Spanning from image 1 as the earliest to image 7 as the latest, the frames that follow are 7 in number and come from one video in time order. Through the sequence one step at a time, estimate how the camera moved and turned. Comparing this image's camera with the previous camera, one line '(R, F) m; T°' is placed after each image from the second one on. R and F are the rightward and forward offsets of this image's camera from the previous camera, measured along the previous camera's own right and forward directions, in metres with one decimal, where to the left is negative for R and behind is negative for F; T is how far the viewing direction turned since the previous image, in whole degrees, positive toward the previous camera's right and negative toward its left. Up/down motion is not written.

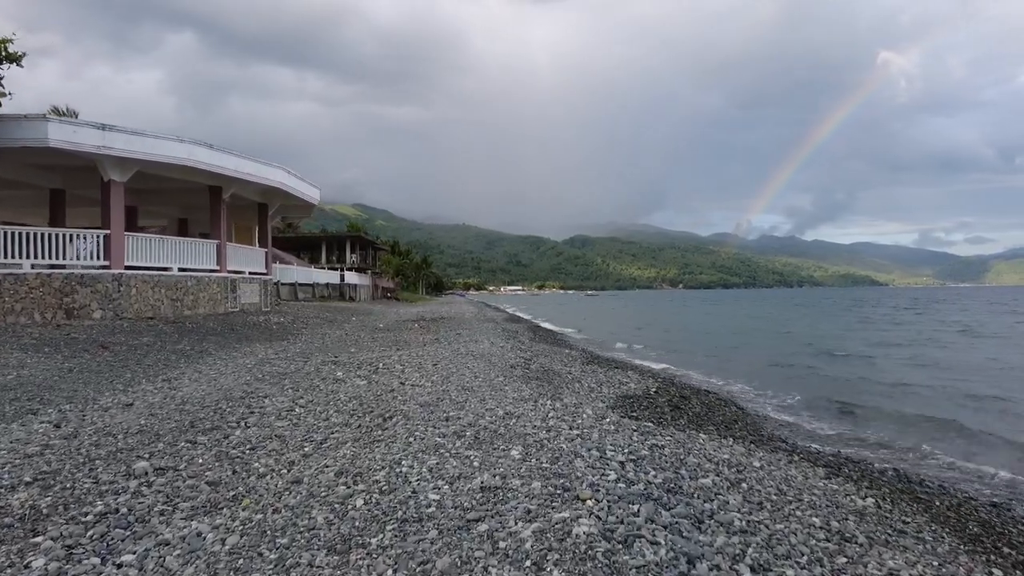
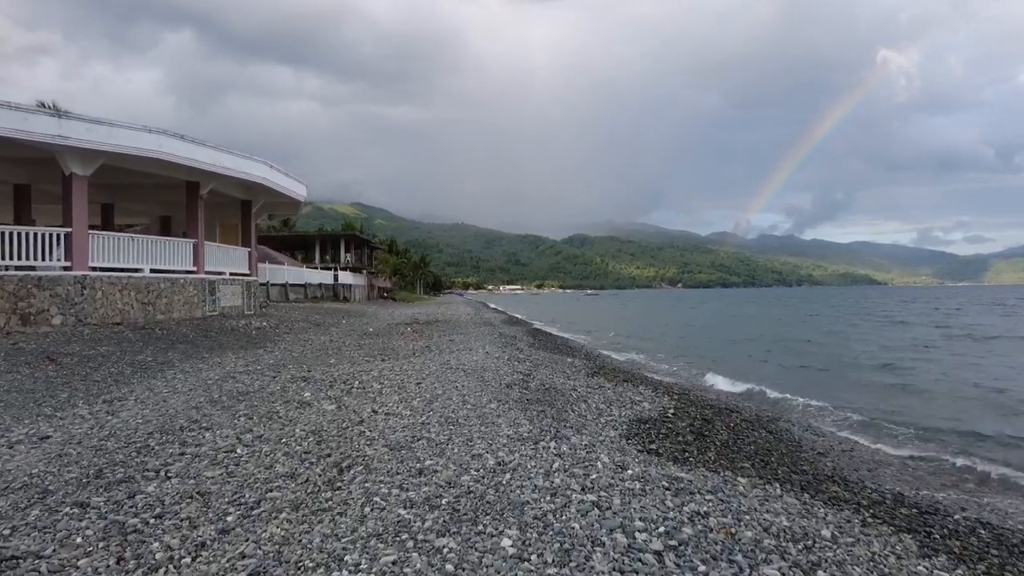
(+0.1, +1.9) m; 0°
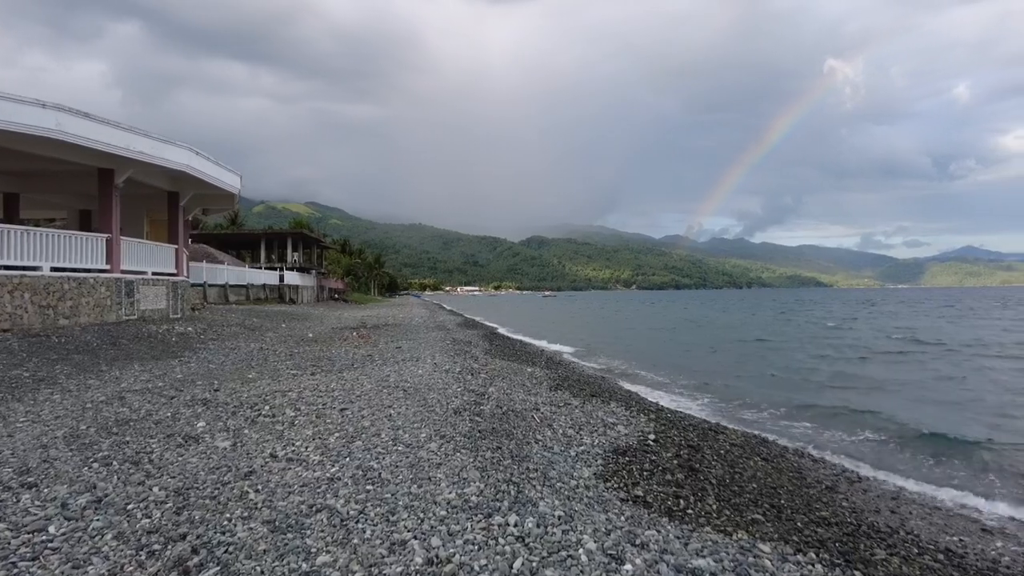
(+0.1, +2.2) m; +4°
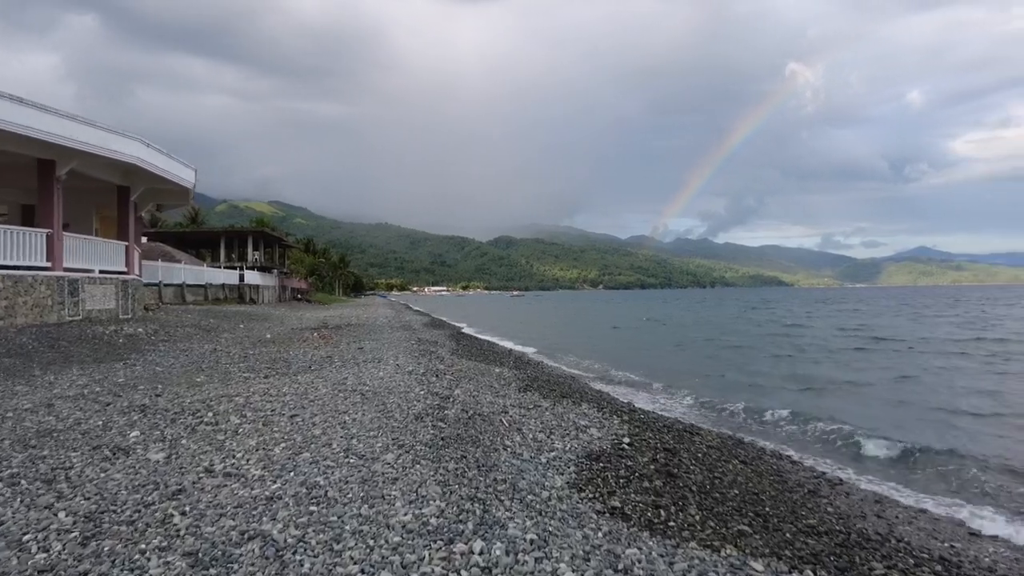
(0.0, +0.7) m; +3°
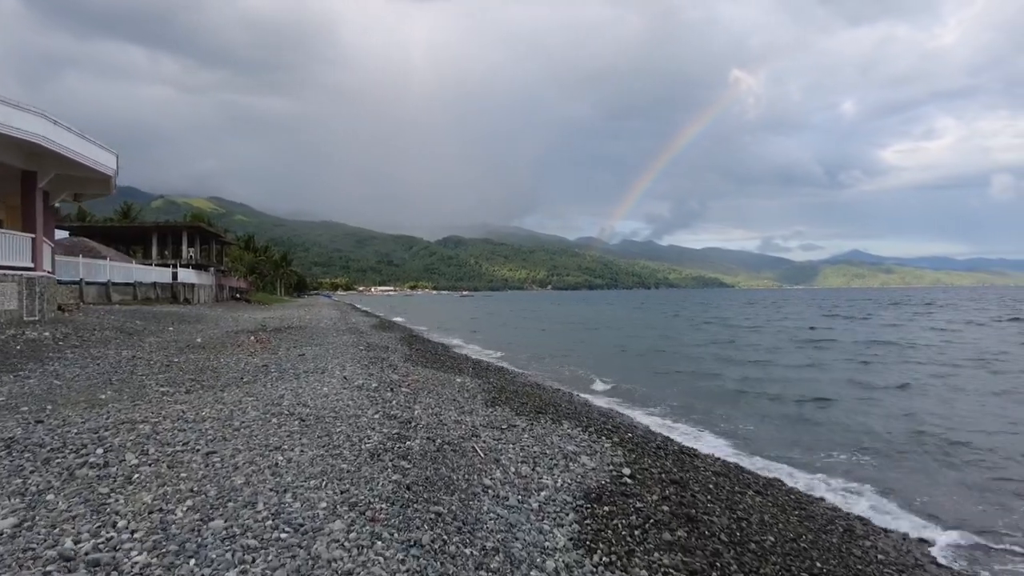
(-0.4, +1.8) m; +5°
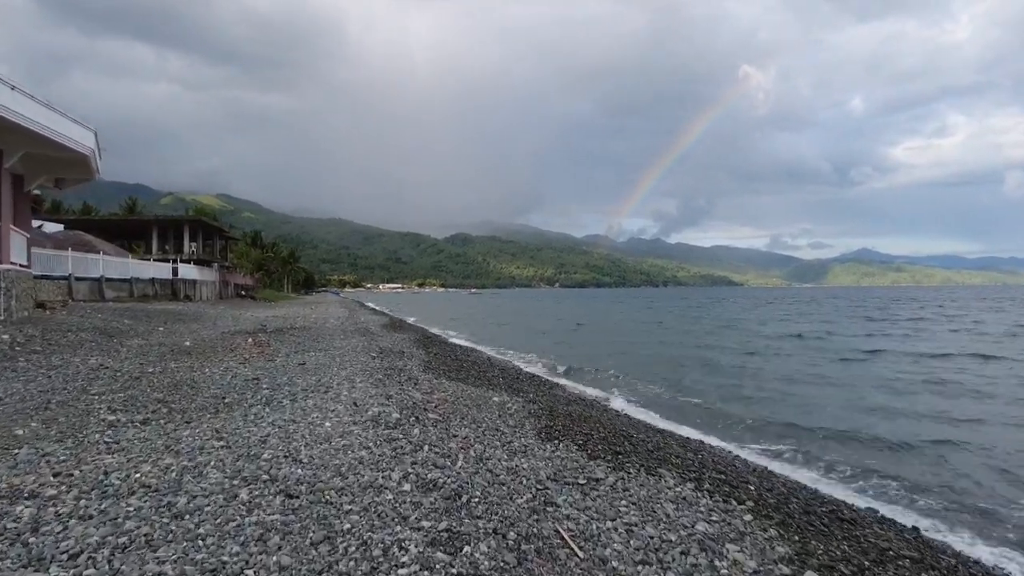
(-1.0, +3.2) m; -1°
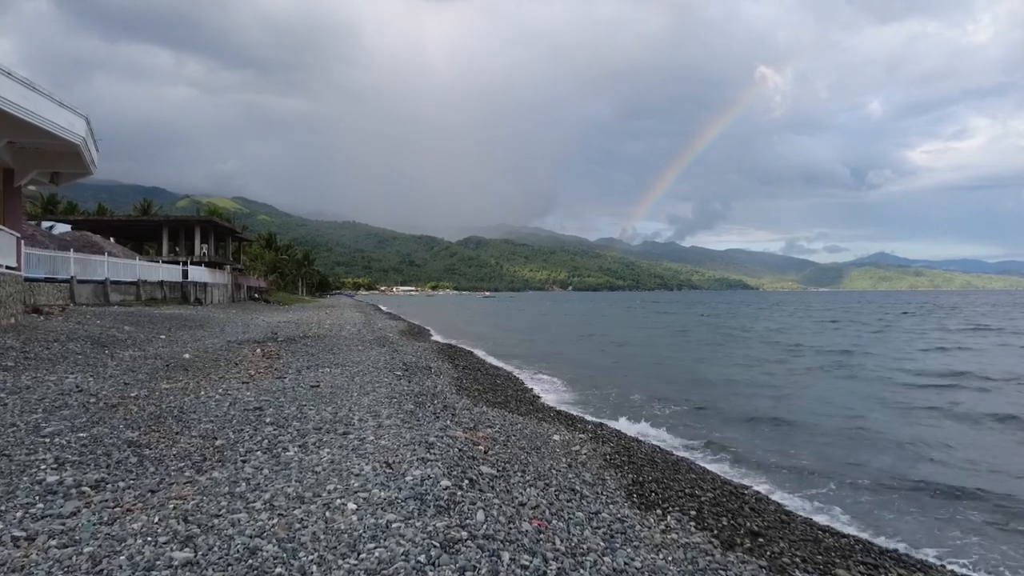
(-0.9, +2.6) m; -1°
